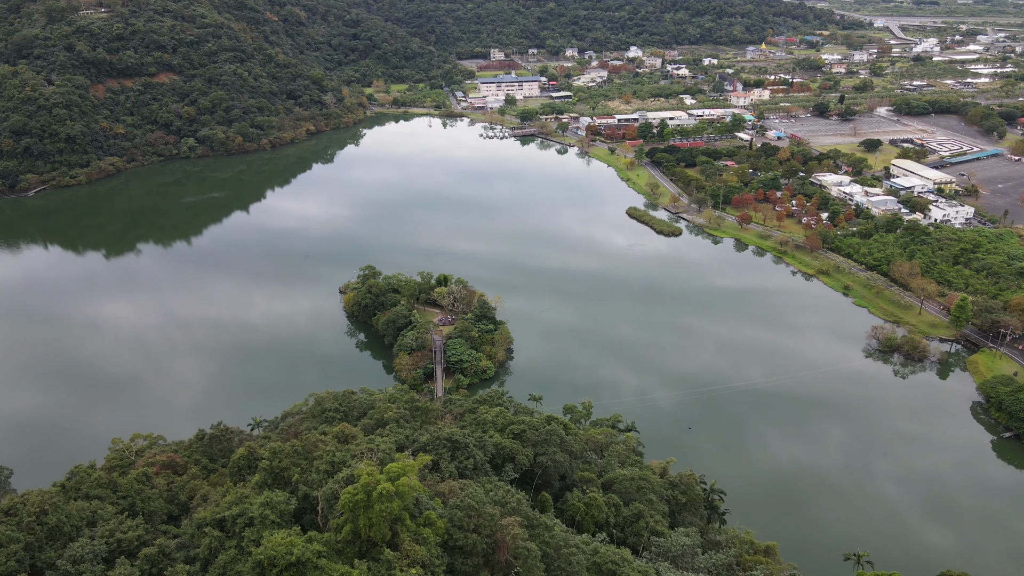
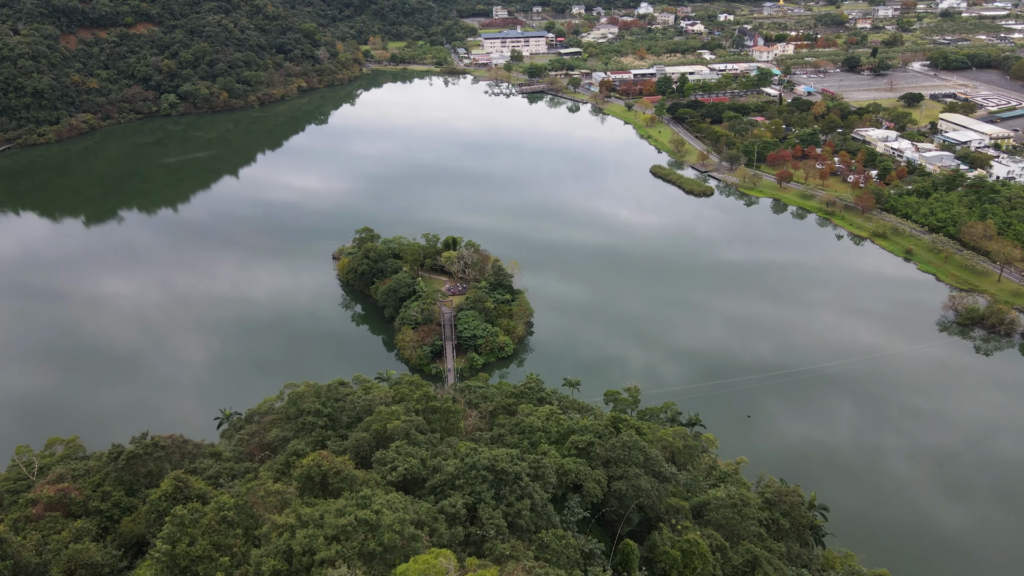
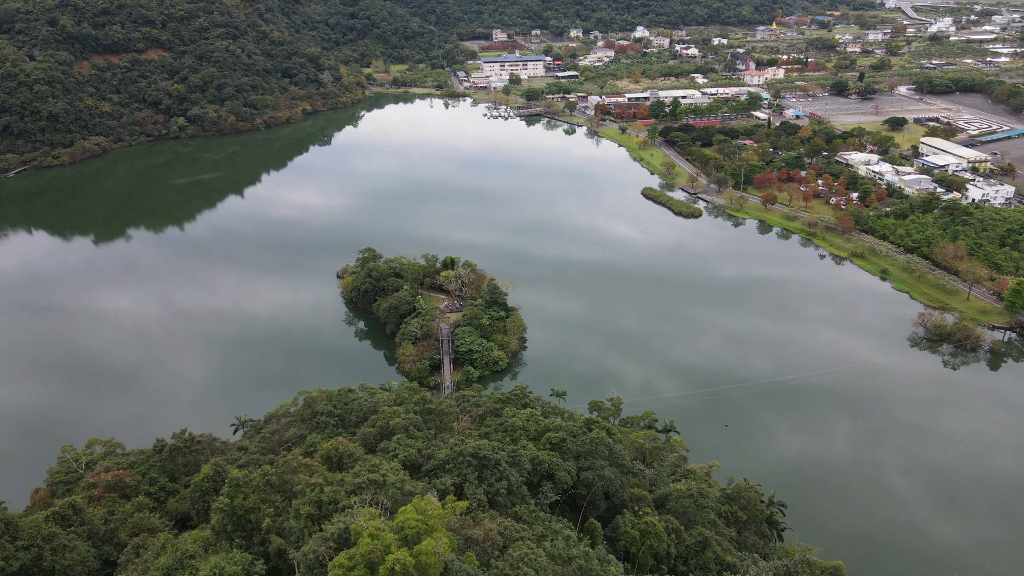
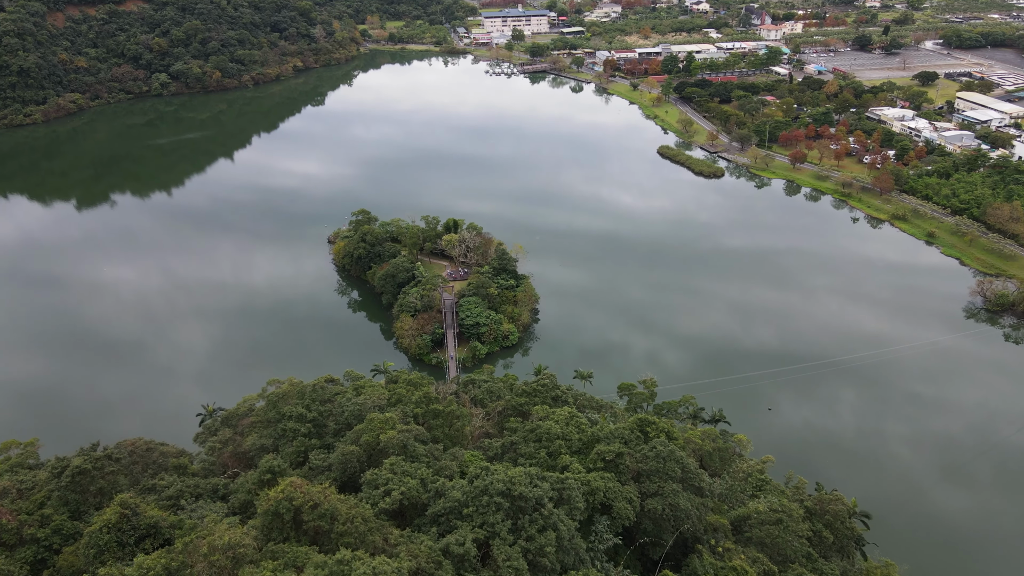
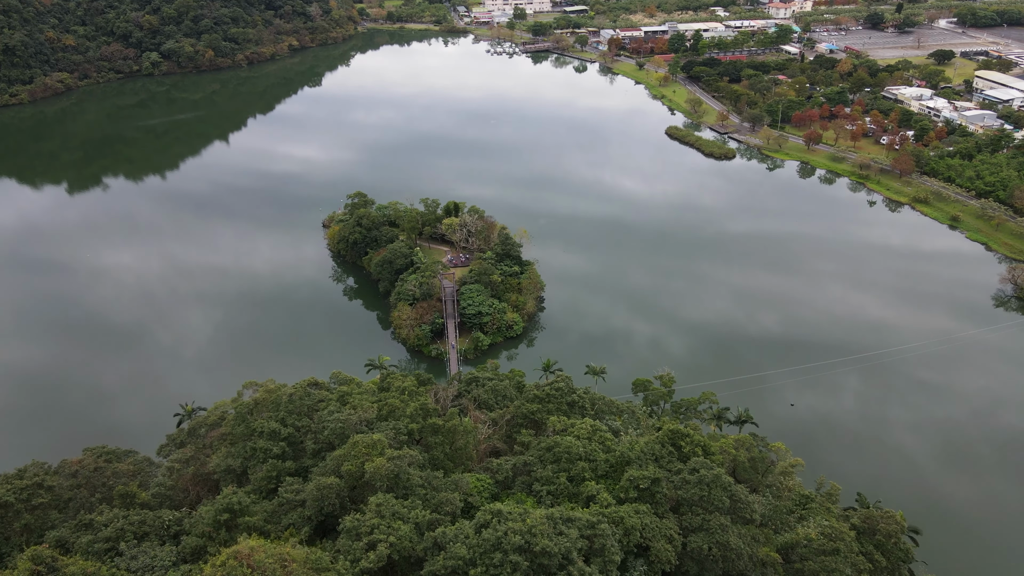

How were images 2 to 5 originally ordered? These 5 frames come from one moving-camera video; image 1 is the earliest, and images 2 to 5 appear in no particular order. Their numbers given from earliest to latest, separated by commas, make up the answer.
3, 2, 4, 5
